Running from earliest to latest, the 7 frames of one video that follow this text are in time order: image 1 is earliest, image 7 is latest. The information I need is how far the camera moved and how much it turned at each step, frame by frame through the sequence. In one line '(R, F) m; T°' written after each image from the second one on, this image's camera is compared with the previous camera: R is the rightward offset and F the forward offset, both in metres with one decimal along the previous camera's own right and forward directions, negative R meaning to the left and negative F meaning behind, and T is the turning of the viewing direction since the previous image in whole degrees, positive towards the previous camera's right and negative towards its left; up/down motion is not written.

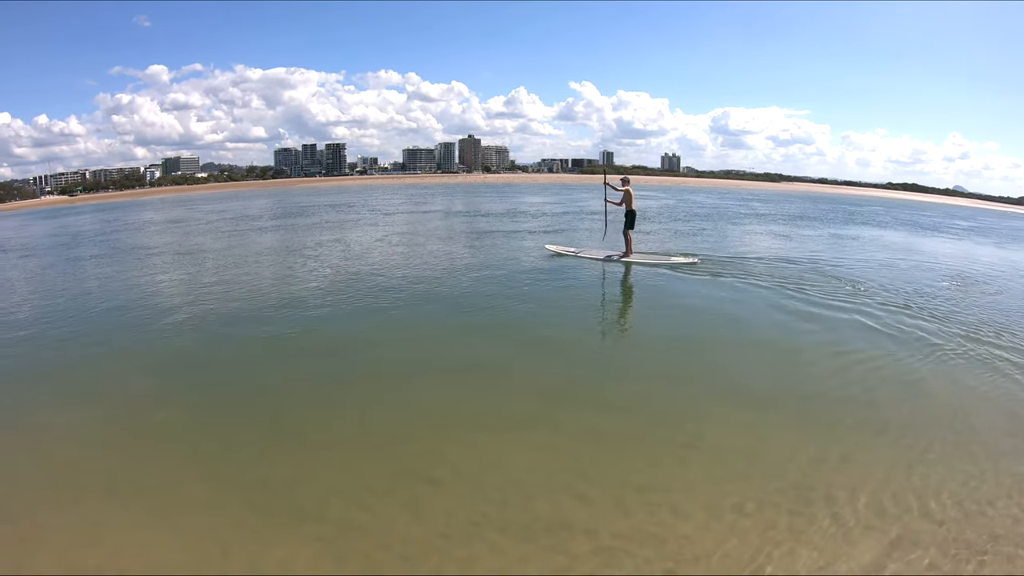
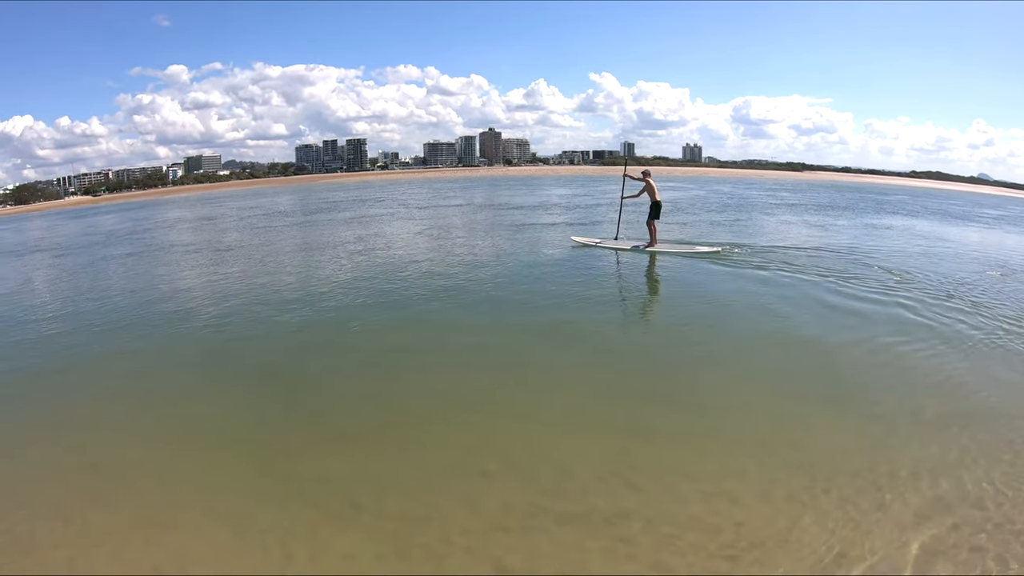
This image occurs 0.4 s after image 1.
(+0.3, +0.1) m; -2°
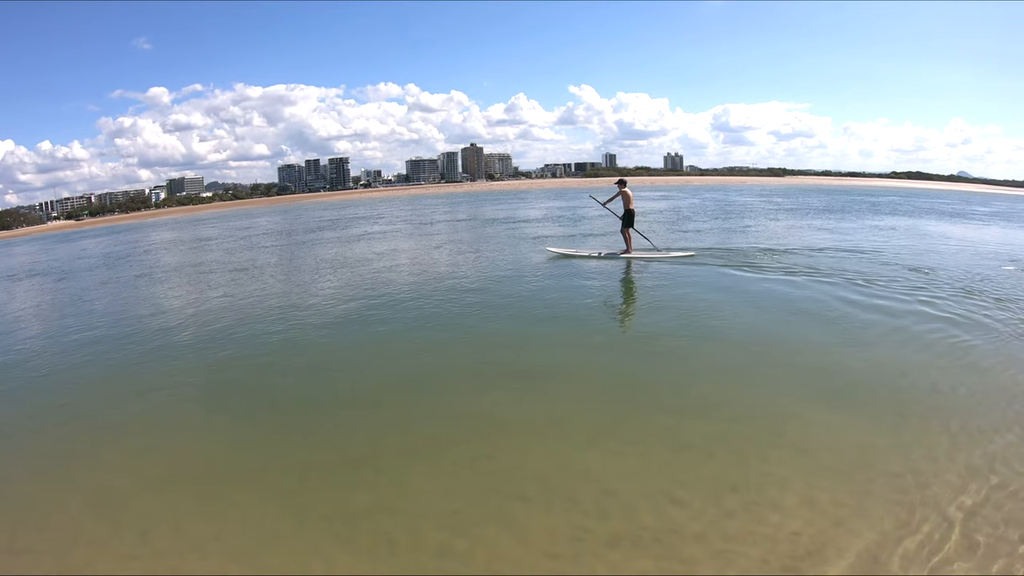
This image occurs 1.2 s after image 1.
(-0.4, +0.3) m; +1°
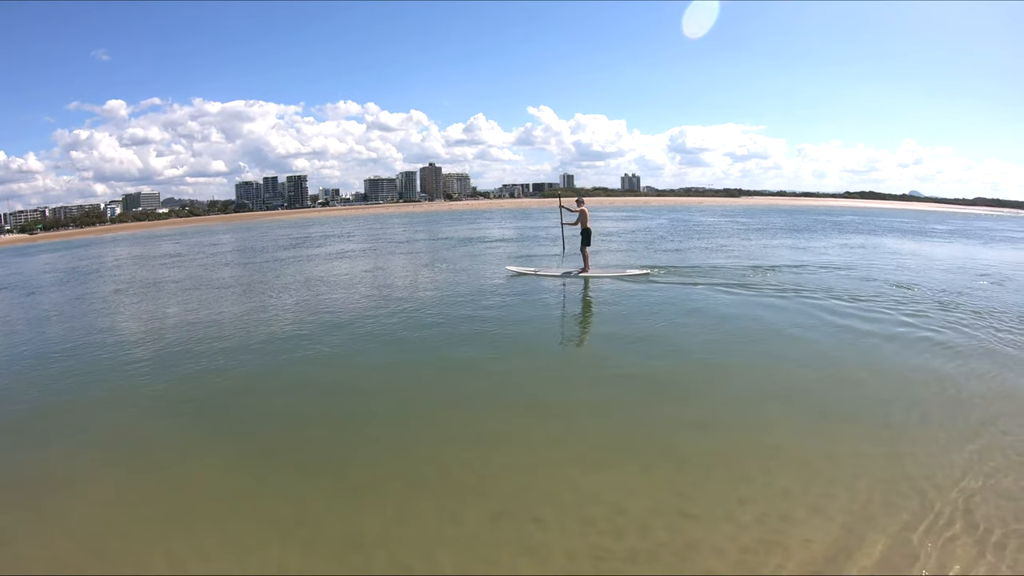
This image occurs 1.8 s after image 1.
(-0.9, +0.2) m; +4°
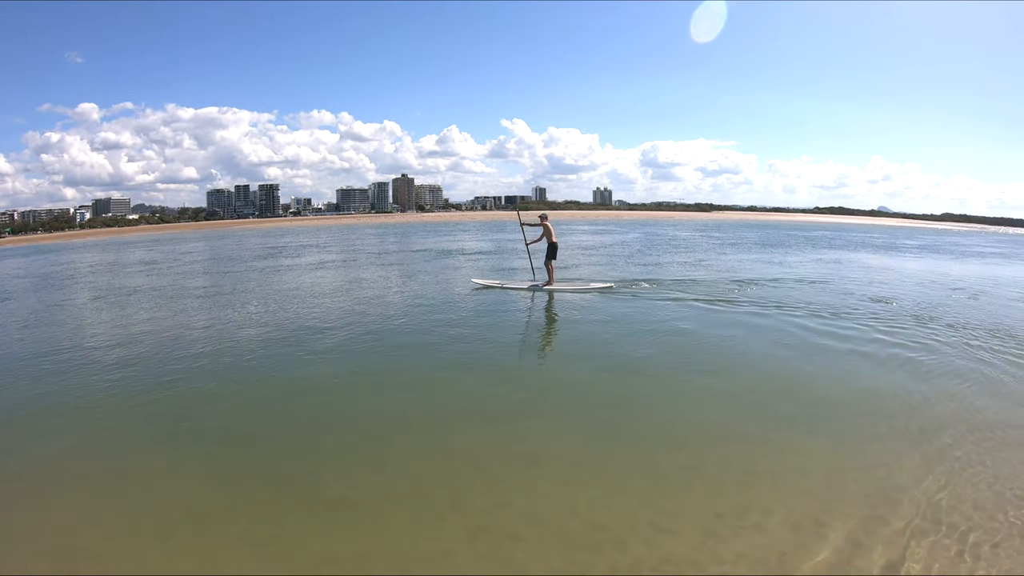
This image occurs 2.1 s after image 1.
(-0.6, 0.0) m; +3°
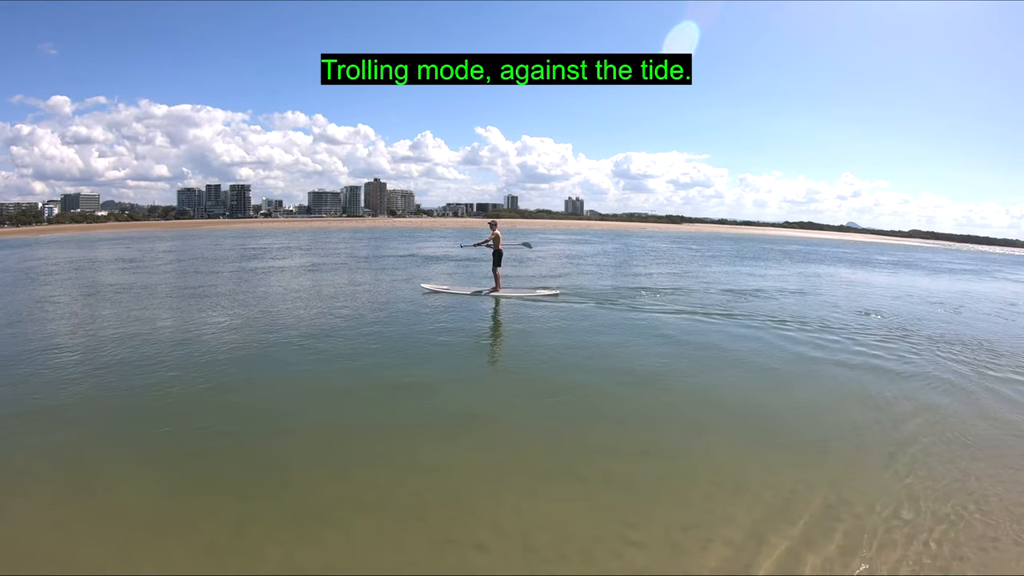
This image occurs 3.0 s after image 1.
(-0.5, -0.2) m; +3°
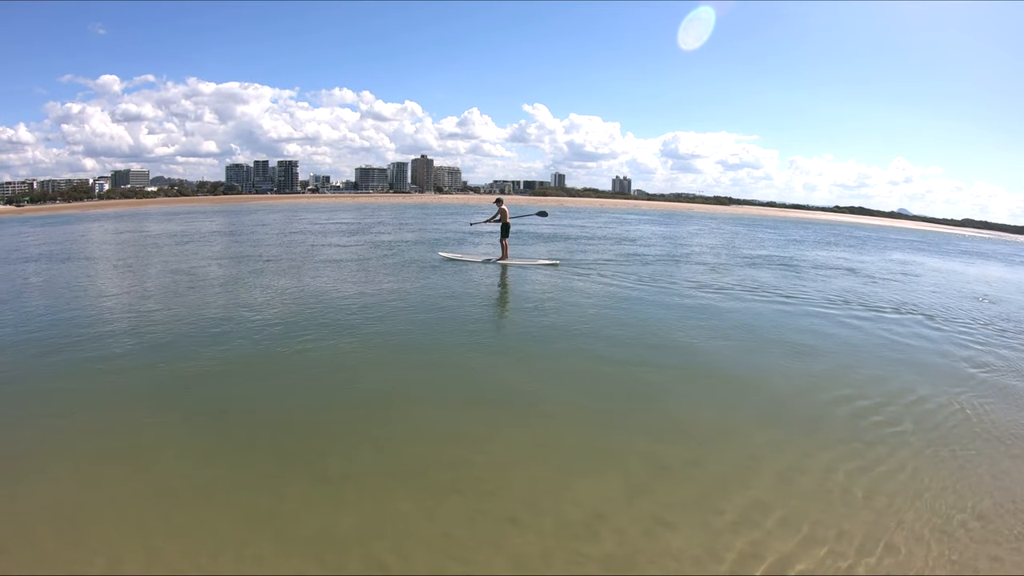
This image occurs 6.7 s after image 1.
(+0.8, +0.2) m; -4°
